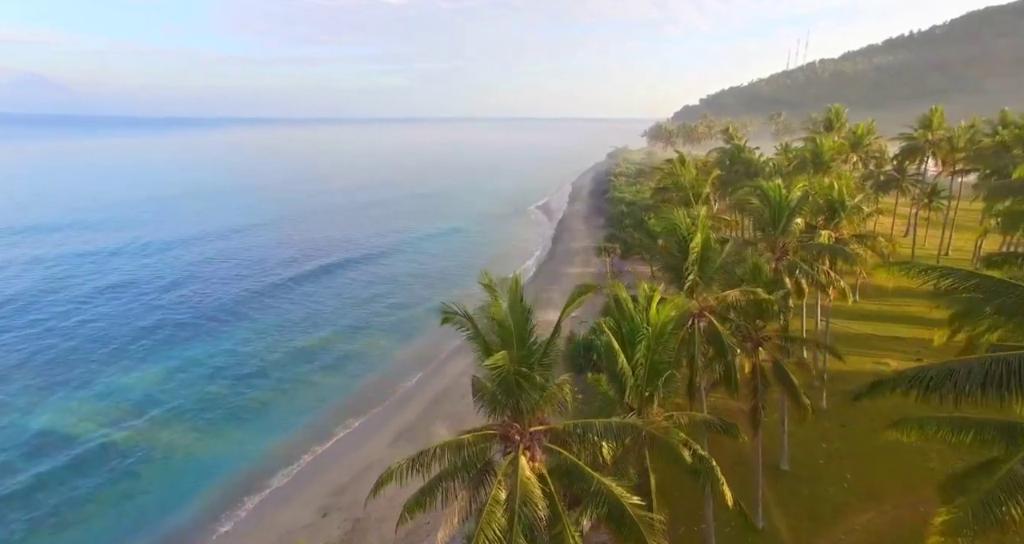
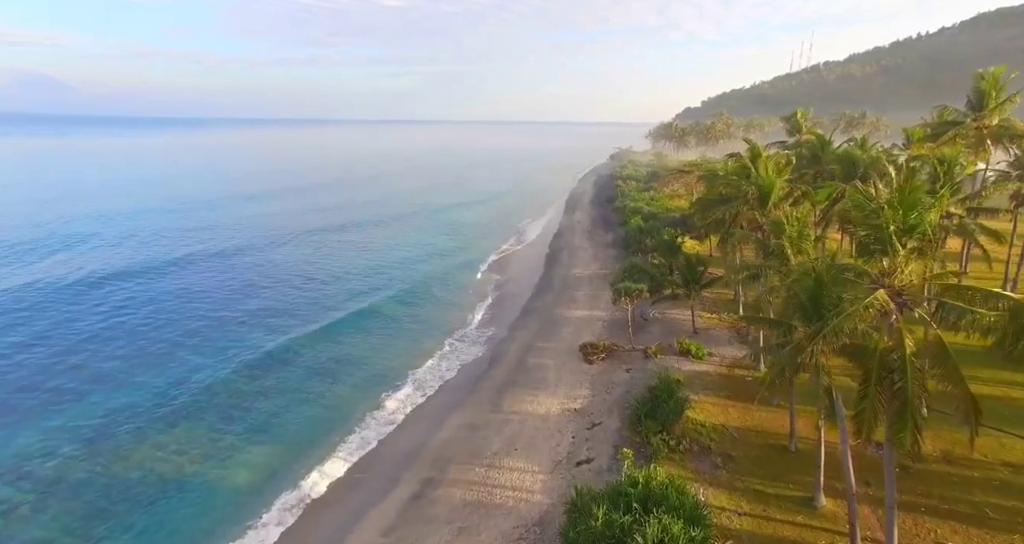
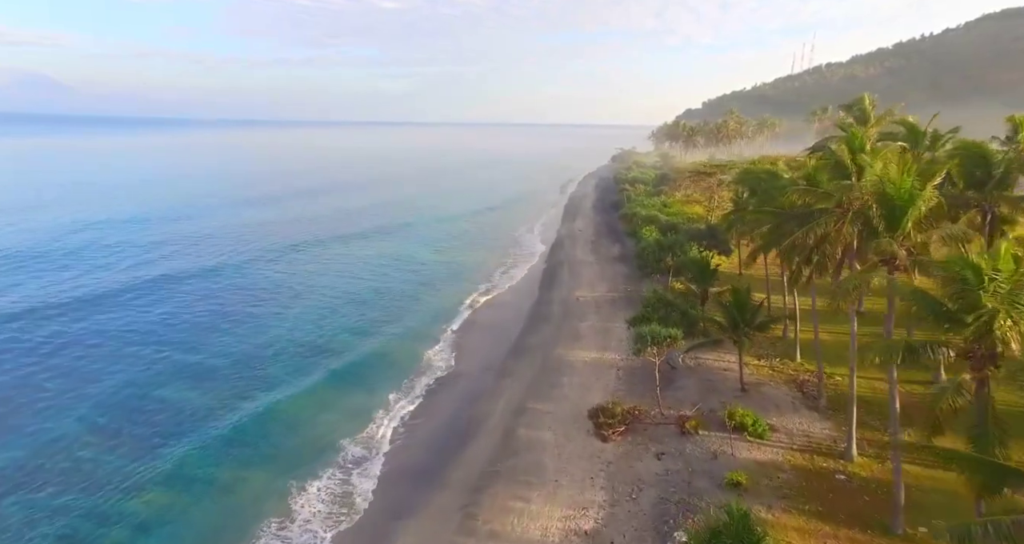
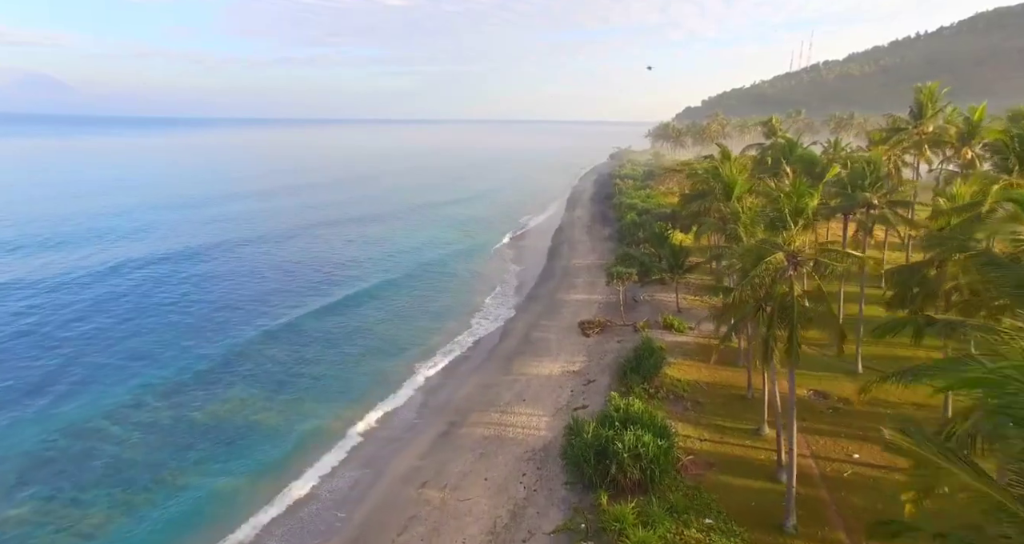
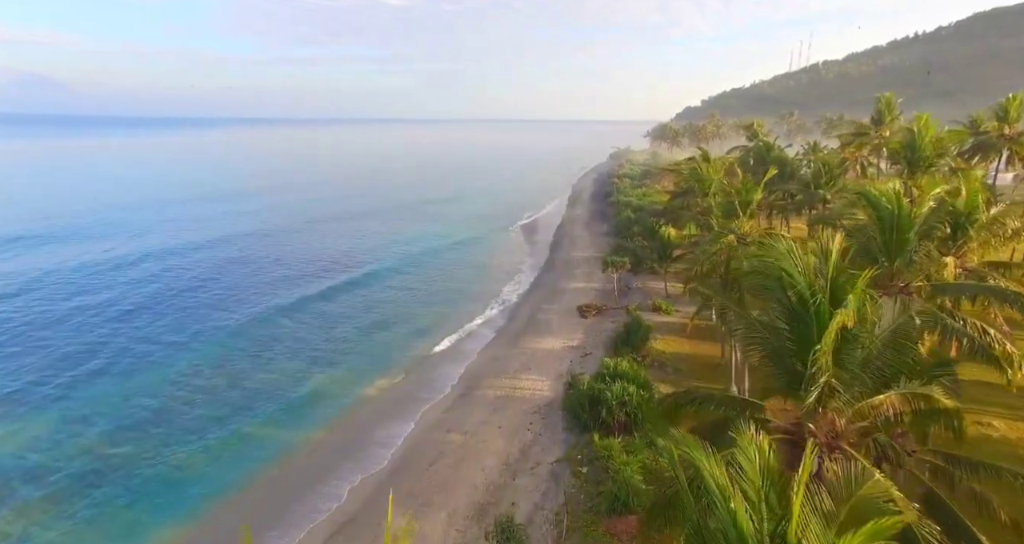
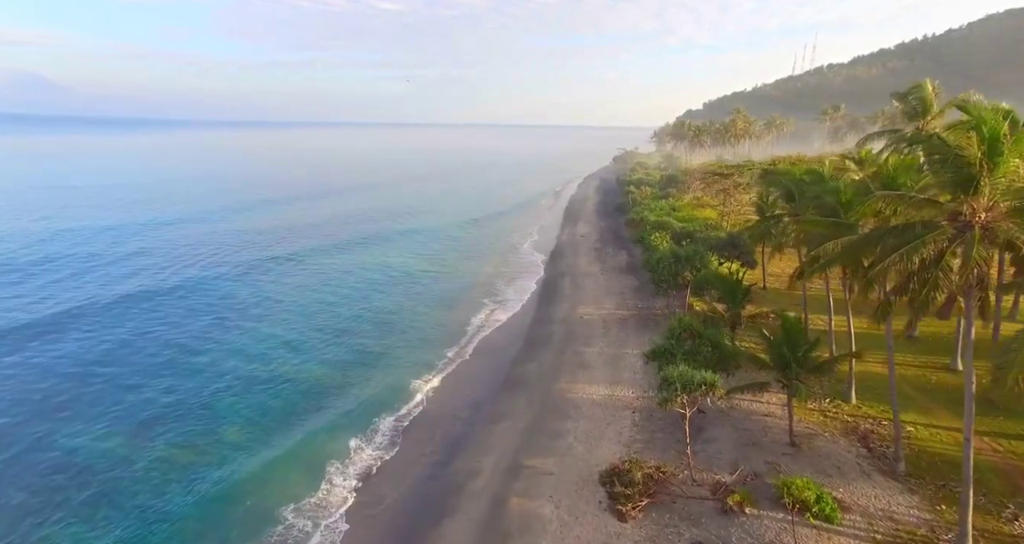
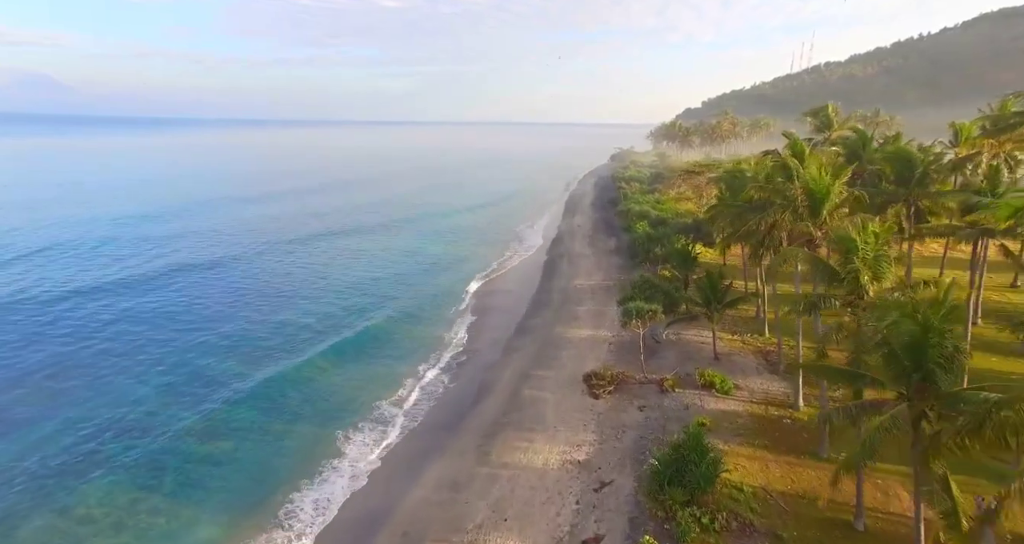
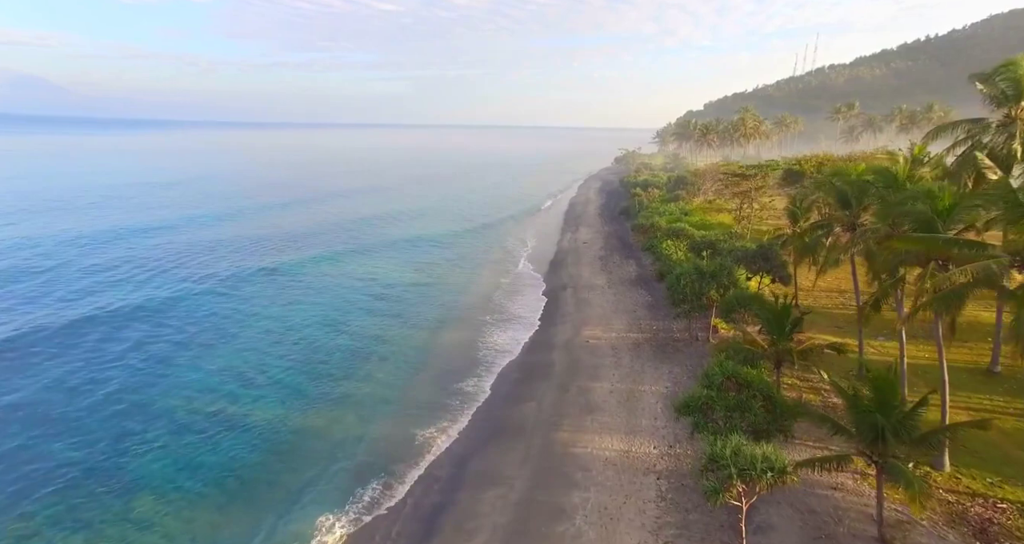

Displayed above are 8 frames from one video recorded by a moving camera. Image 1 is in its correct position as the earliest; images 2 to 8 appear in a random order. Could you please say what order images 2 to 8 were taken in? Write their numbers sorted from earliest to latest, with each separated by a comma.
5, 4, 2, 7, 3, 6, 8
